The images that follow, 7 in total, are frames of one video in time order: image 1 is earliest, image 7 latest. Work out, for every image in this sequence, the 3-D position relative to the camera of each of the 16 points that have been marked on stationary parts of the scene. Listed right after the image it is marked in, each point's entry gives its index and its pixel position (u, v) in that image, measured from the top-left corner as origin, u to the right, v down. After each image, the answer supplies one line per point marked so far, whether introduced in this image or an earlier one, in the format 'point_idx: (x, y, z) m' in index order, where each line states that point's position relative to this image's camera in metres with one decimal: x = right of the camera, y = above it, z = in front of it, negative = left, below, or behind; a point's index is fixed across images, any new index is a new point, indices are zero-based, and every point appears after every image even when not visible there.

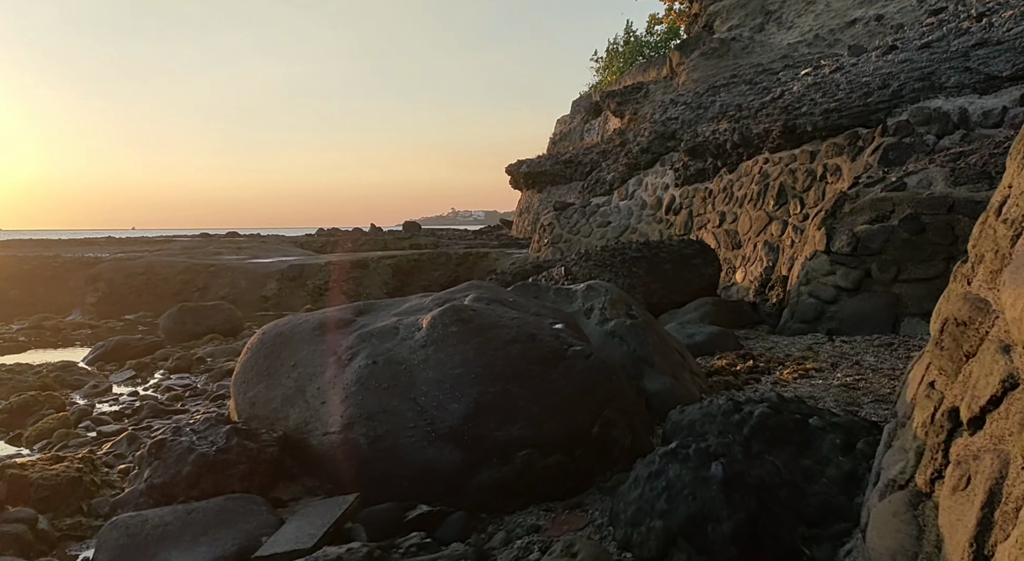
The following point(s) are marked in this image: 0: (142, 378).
0: (-3.0, -0.8, +5.9) m
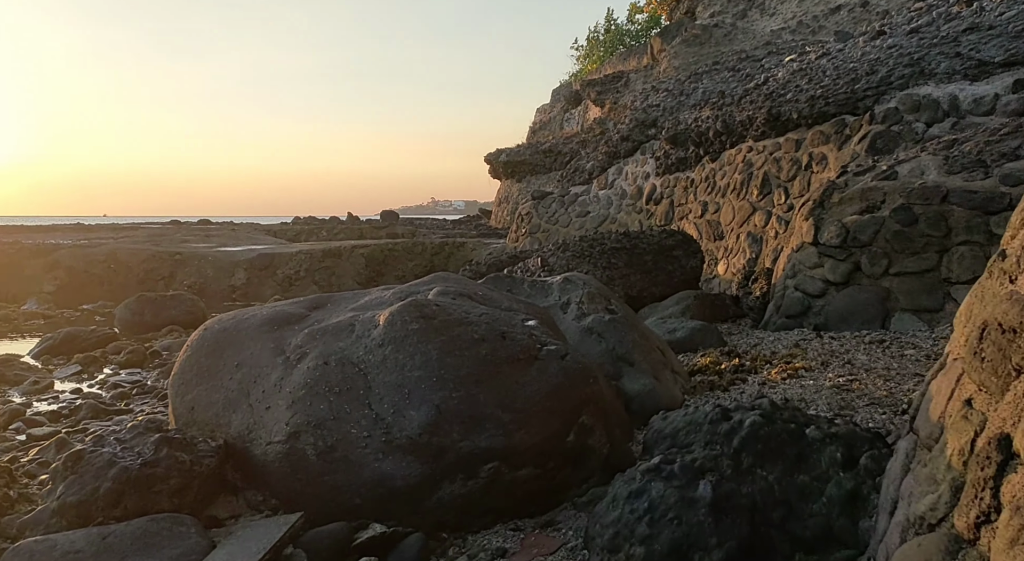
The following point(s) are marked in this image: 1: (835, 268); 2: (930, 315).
0: (-3.2, -0.7, +5.5) m
1: (+2.3, +0.1, +5.3) m
2: (+2.7, -0.2, +4.7) m
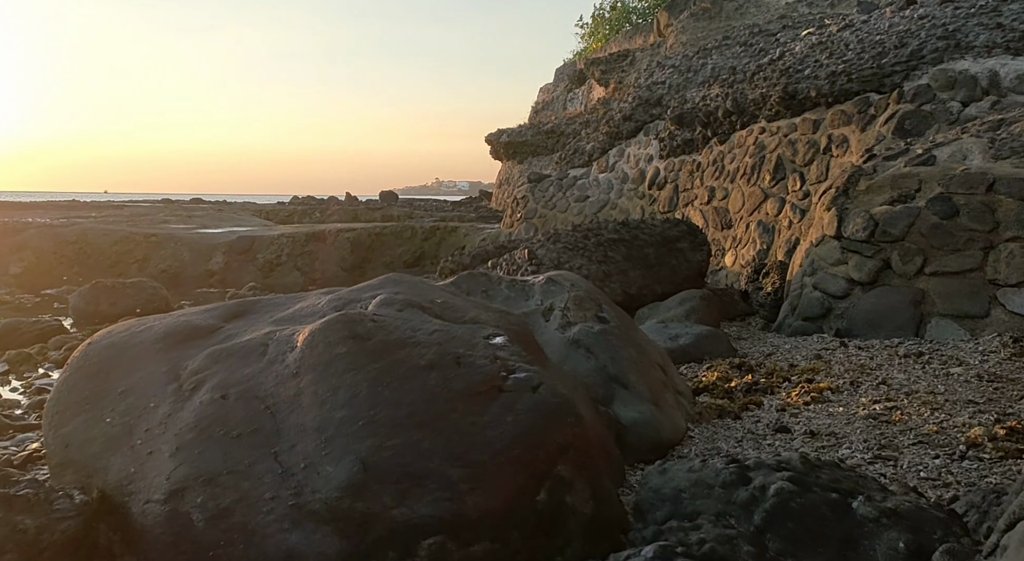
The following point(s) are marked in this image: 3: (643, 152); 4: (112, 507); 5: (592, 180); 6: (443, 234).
0: (-3.3, -0.6, +4.9) m
1: (+2.2, +0.1, +4.6) m
2: (+2.6, -0.2, +4.1) m
3: (+1.8, +1.7, +9.8) m
4: (-1.1, -0.6, +2.1) m
5: (+1.2, +1.4, +10.4) m
6: (-1.1, +0.7, +11.3) m
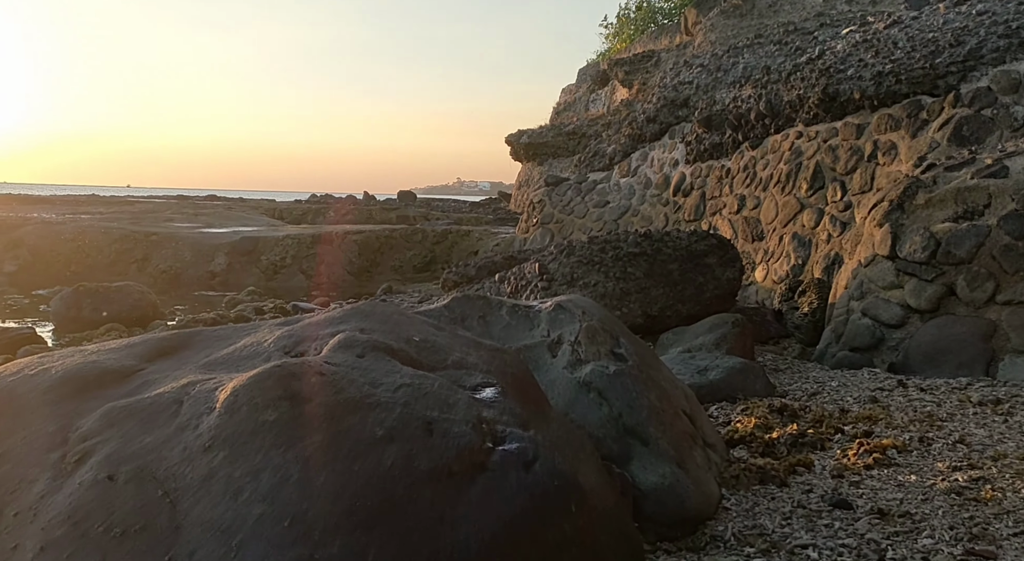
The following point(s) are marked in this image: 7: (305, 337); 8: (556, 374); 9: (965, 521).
0: (-3.3, -0.7, +4.5) m
1: (+2.3, -0.1, +4.0) m
2: (+2.6, -0.4, +3.5) m
3: (+2.0, +1.6, +9.2) m
4: (-1.2, -0.7, +1.6) m
5: (+1.4, +1.3, +9.9) m
6: (-0.9, +0.6, +10.8) m
7: (-0.6, -0.2, +2.0) m
8: (+0.2, -0.3, +2.7) m
9: (+1.3, -0.7, +2.2) m
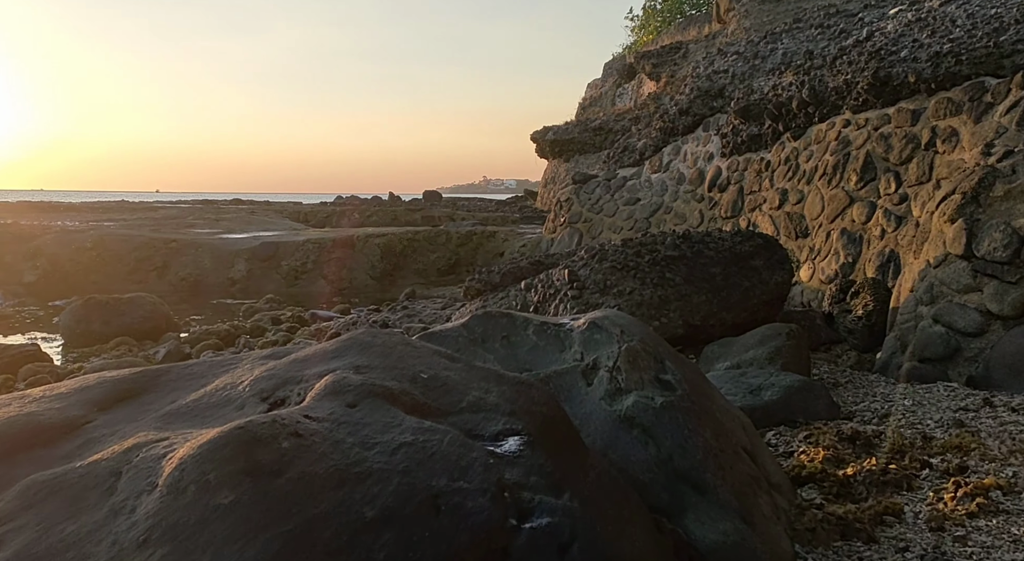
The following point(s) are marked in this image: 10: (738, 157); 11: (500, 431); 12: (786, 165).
0: (-3.1, -0.8, +4.2) m
1: (+2.4, -0.1, +3.6) m
2: (+2.7, -0.4, +3.0) m
3: (+2.3, +1.6, +8.7) m
4: (-1.1, -0.8, +1.2) m
5: (+1.7, +1.3, +9.4) m
6: (-0.5, +0.6, +10.5) m
7: (-0.5, -0.2, +1.6) m
8: (+0.3, -0.4, +2.3) m
9: (+1.4, -0.7, +1.7) m
10: (+2.5, +1.4, +8.0) m
11: (0.0, -0.3, +1.7) m
12: (+2.7, +1.2, +7.3) m
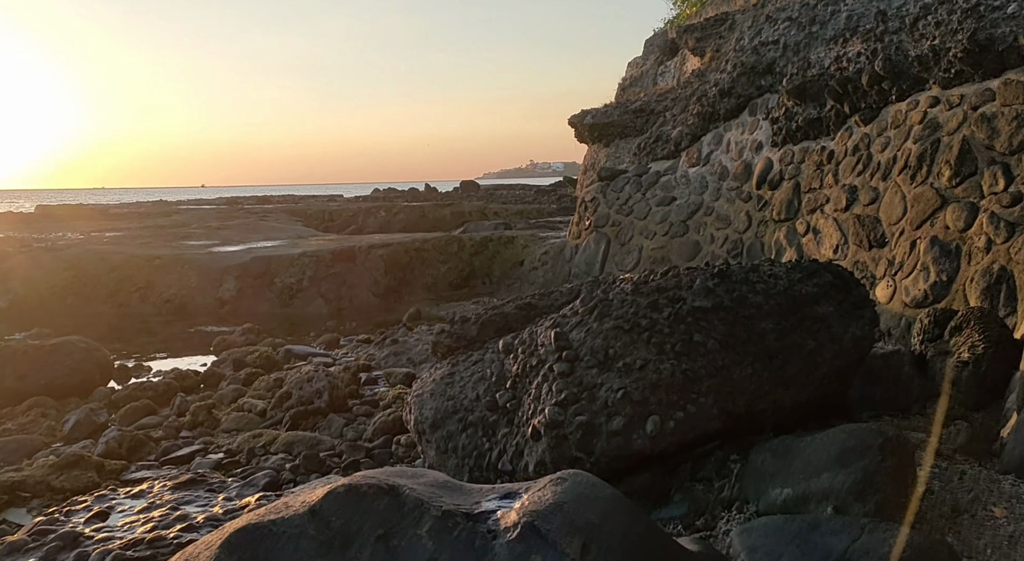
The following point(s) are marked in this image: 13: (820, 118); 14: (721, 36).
0: (-3.2, -1.1, +3.2) m
1: (+2.2, -0.3, +2.2) m
2: (+2.5, -0.6, +1.6) m
3: (+2.4, +1.4, +7.3) m
4: (-1.4, -1.2, +0.1) m
5: (+1.9, +1.2, +8.1) m
6: (-0.2, +0.4, +9.3) m
7: (-0.8, -0.6, +0.5) m
8: (0.0, -0.7, +1.1) m
9: (+1.1, -1.0, +0.4) m
10: (+2.6, +1.2, +6.6) m
11: (-0.3, -0.7, +0.5) m
12: (+2.7, +1.0, +5.9) m
13: (+2.7, +1.4, +6.3) m
14: (+3.3, +3.9, +11.6) m
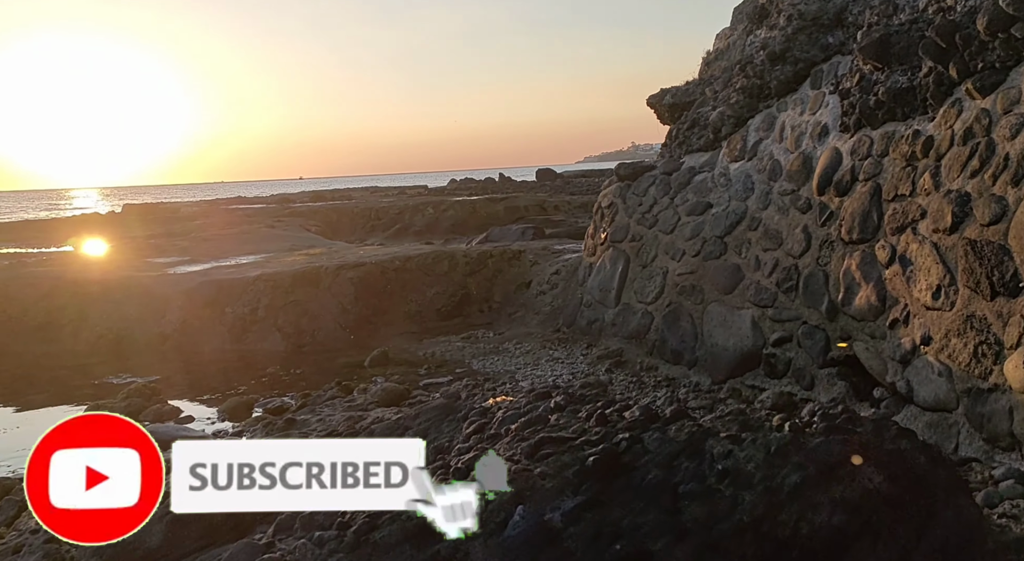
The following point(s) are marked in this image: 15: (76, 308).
0: (-4.0, -1.6, +1.9) m
1: (+1.3, -0.7, +0.1) m
2: (+1.5, -1.1, -0.5) m
3: (+2.1, +1.1, +5.1) m
4: (-2.6, -1.7, -1.4) m
5: (+1.7, +0.9, +6.0) m
6: (-0.2, +0.1, +7.4) m
7: (-2.0, -1.1, -1.2) m
8: (-1.1, -1.2, -0.7) m
9: (0.0, -1.5, -1.5) m
10: (+2.2, +0.9, +4.4) m
11: (-1.5, -1.2, -1.3) m
12: (+2.3, +0.7, +3.6) m
13: (+2.2, +1.1, +4.1) m
14: (+3.5, +3.7, +9.2) m
15: (-4.6, -0.3, +7.8) m
